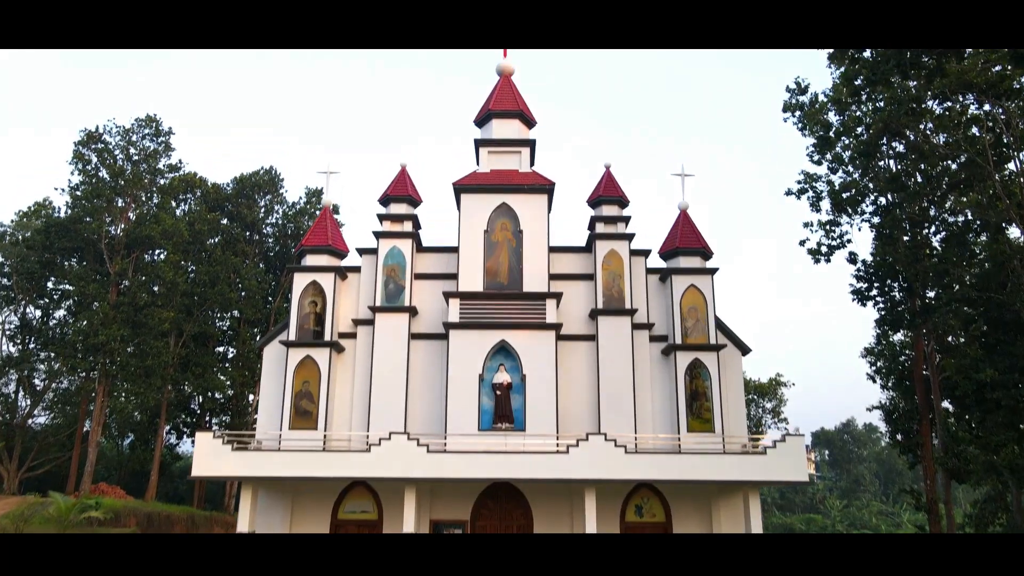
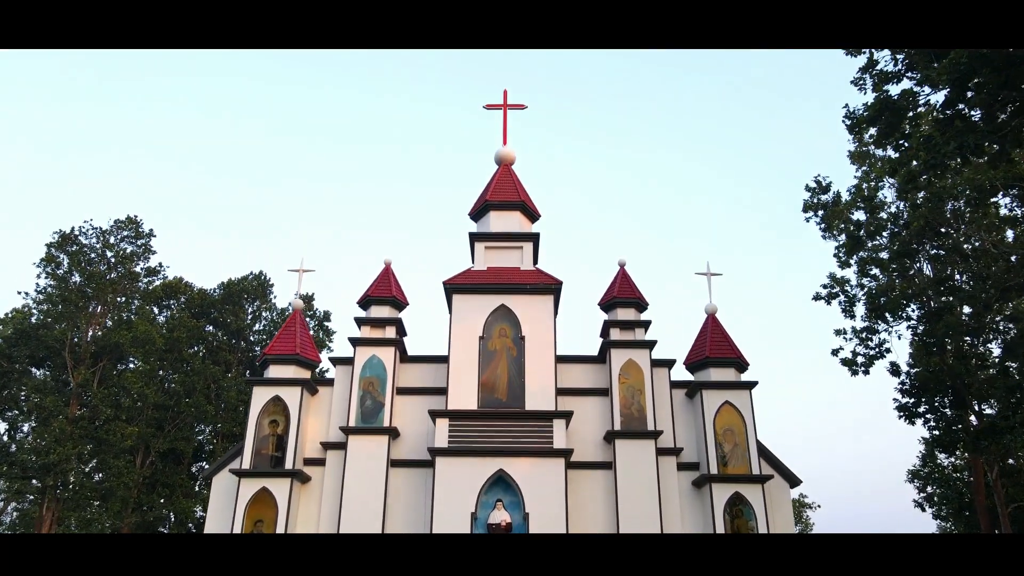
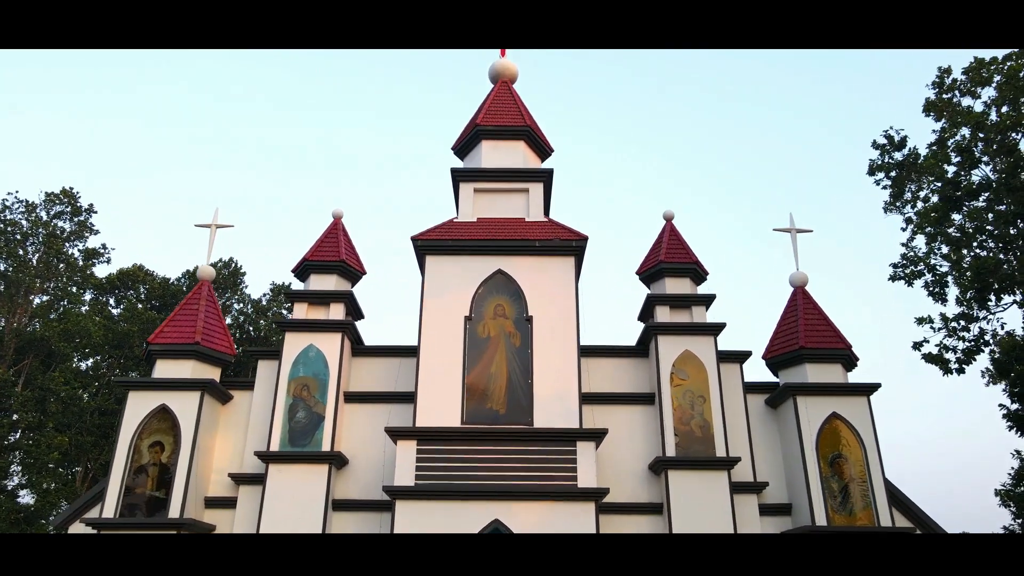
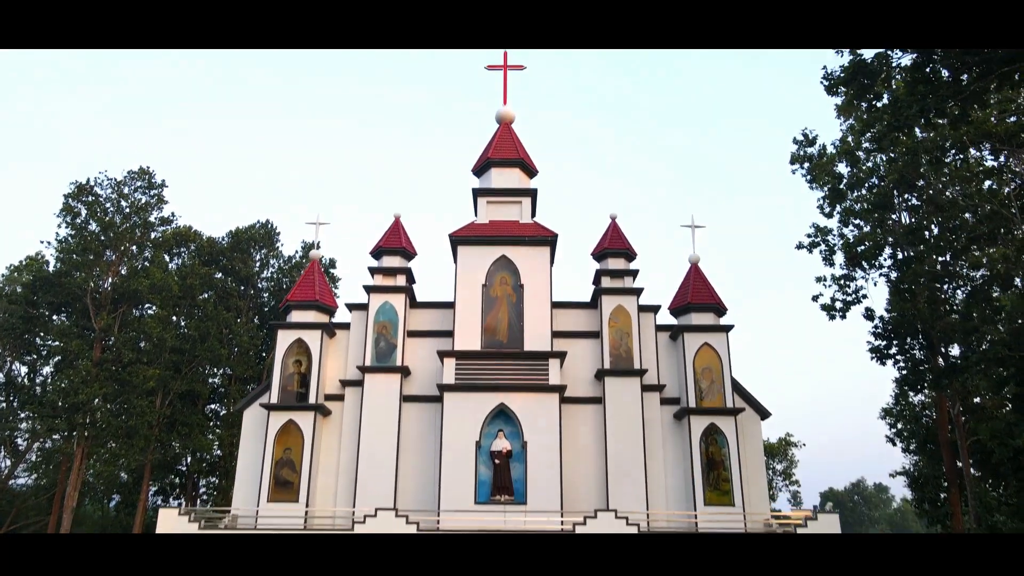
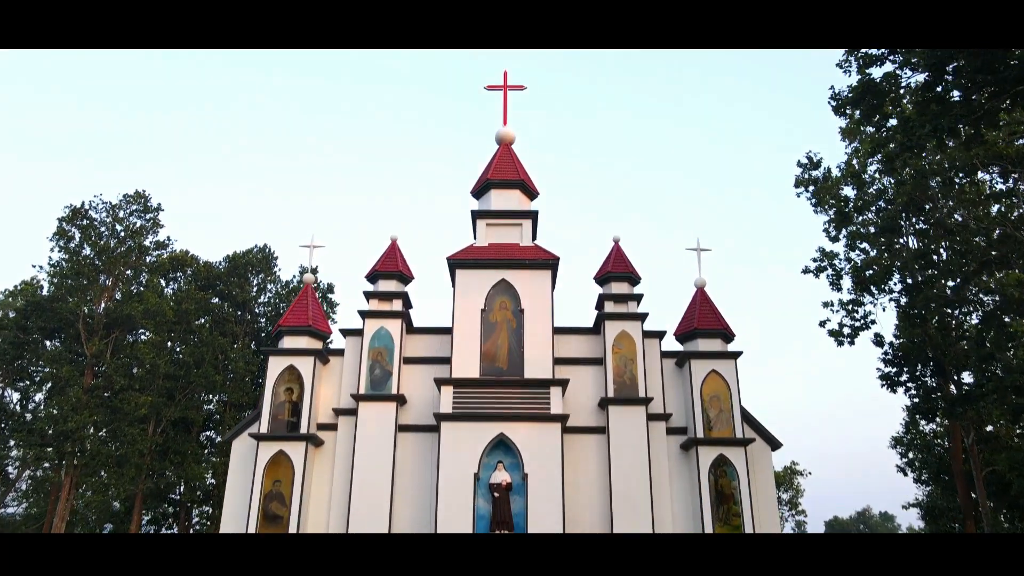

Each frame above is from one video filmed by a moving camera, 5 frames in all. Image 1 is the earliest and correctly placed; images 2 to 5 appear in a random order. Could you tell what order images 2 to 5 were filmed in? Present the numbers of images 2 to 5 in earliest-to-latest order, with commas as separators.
4, 5, 2, 3
